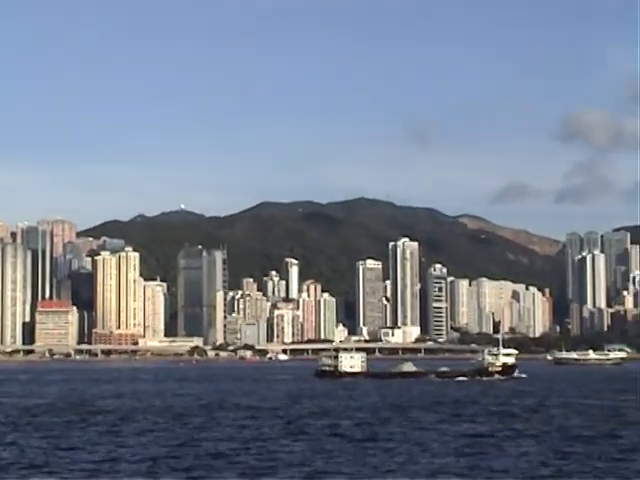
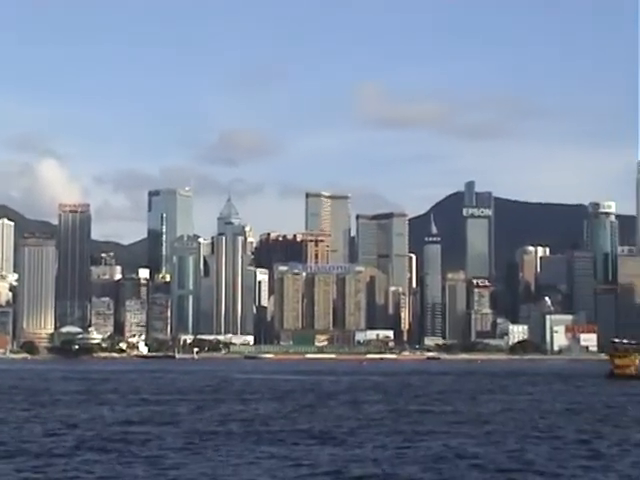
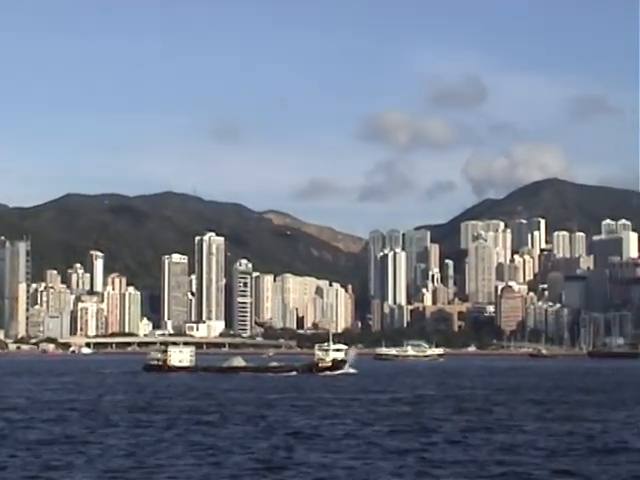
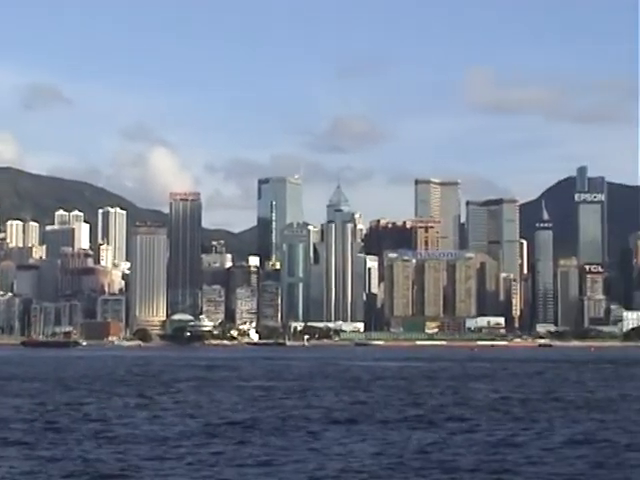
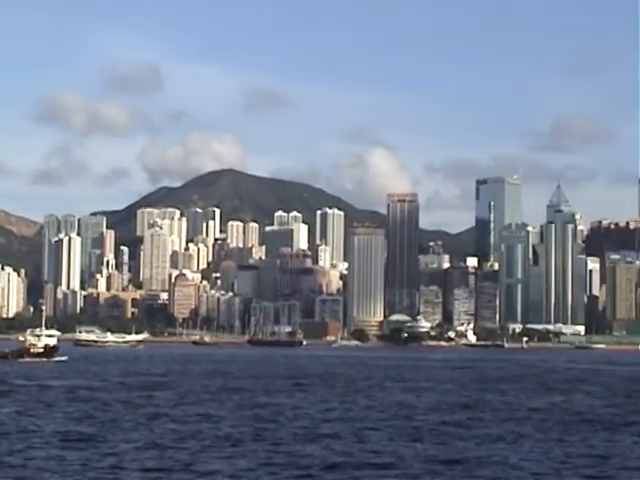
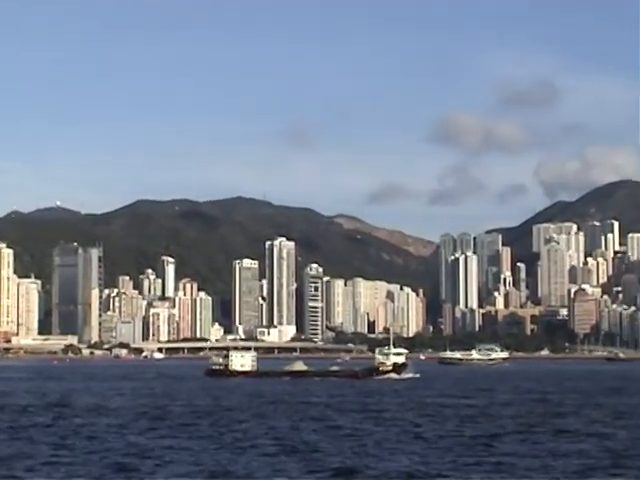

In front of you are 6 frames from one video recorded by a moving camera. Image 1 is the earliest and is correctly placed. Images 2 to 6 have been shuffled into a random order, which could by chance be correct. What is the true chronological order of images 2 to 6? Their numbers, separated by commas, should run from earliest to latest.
6, 3, 5, 4, 2
